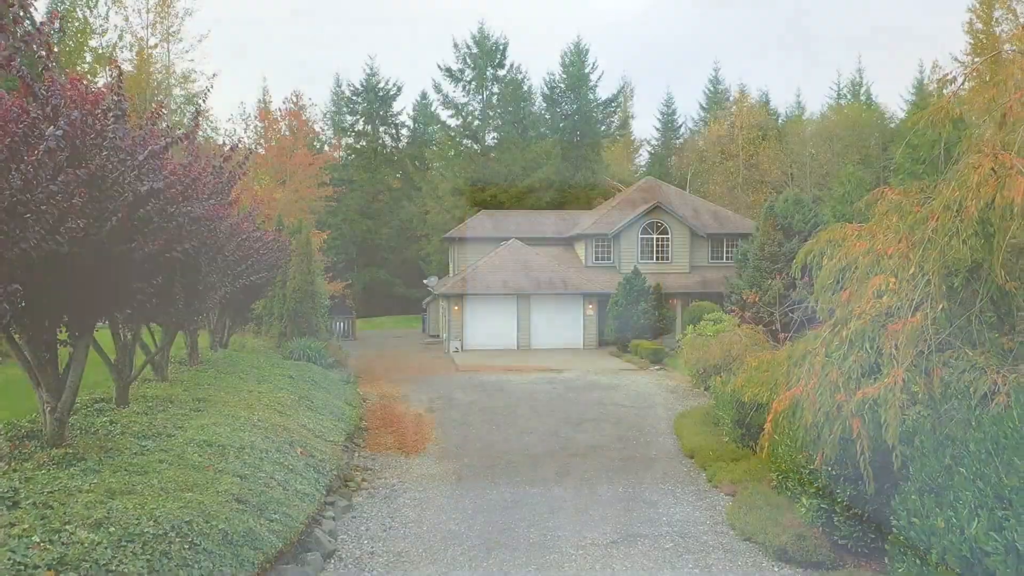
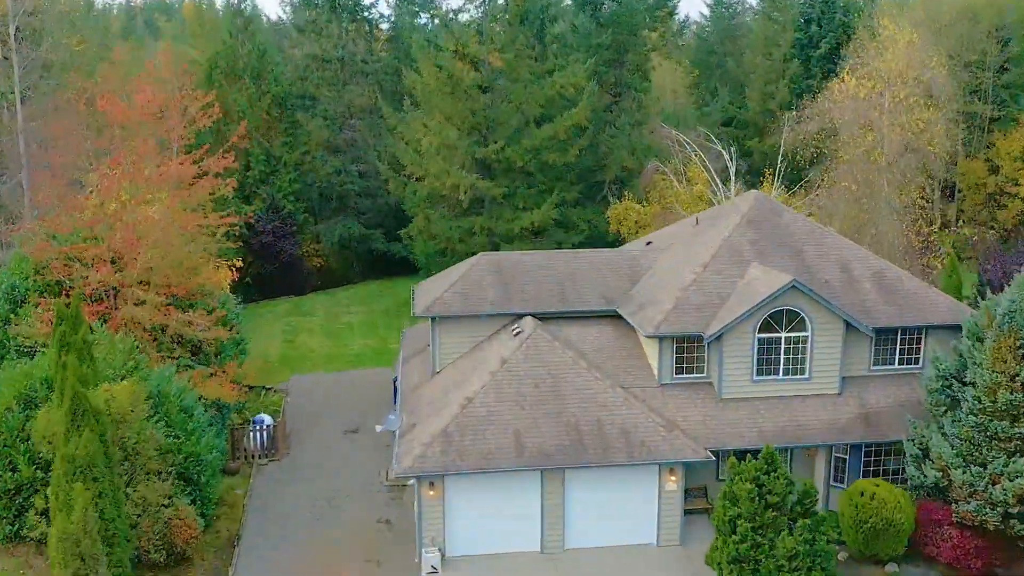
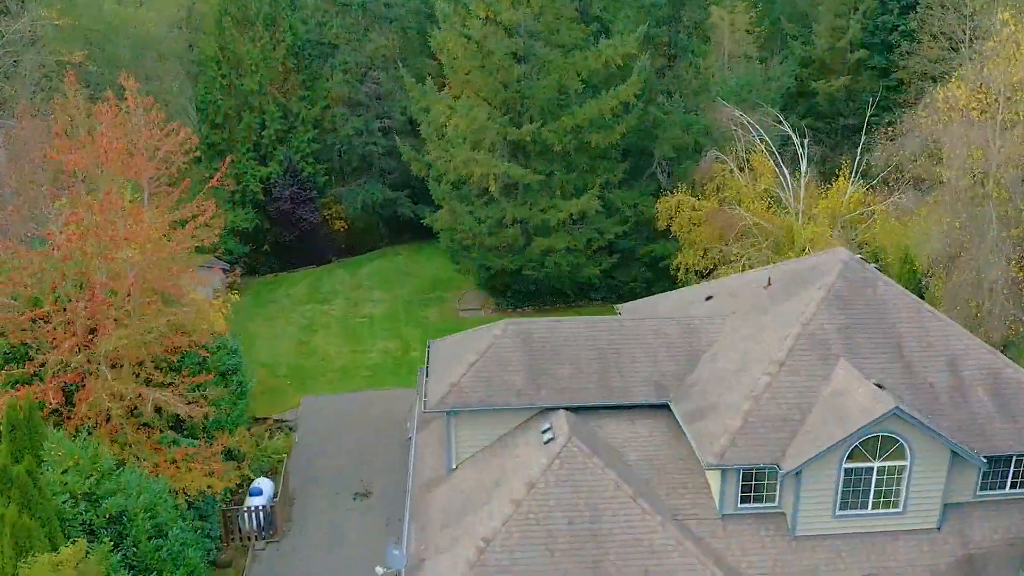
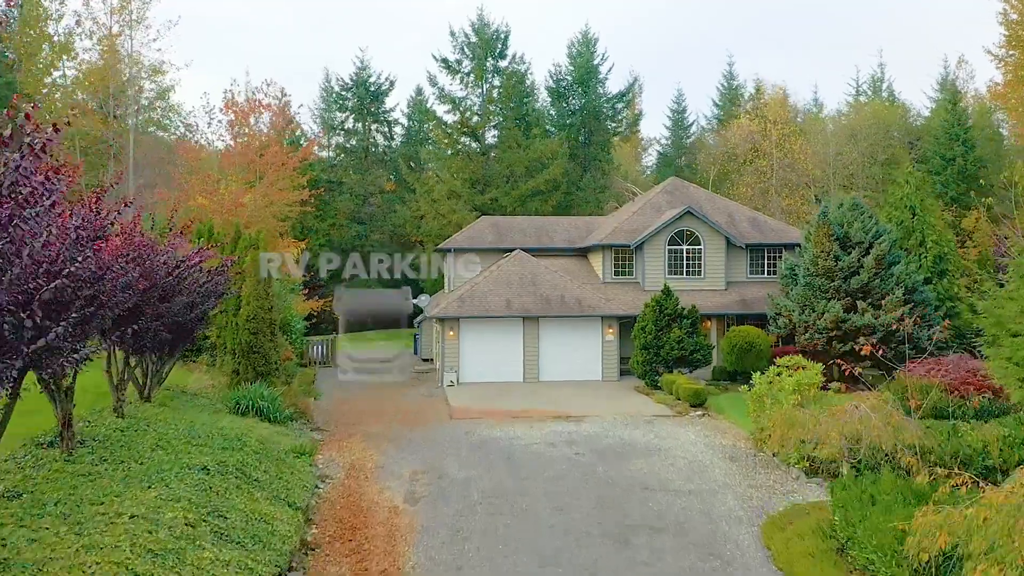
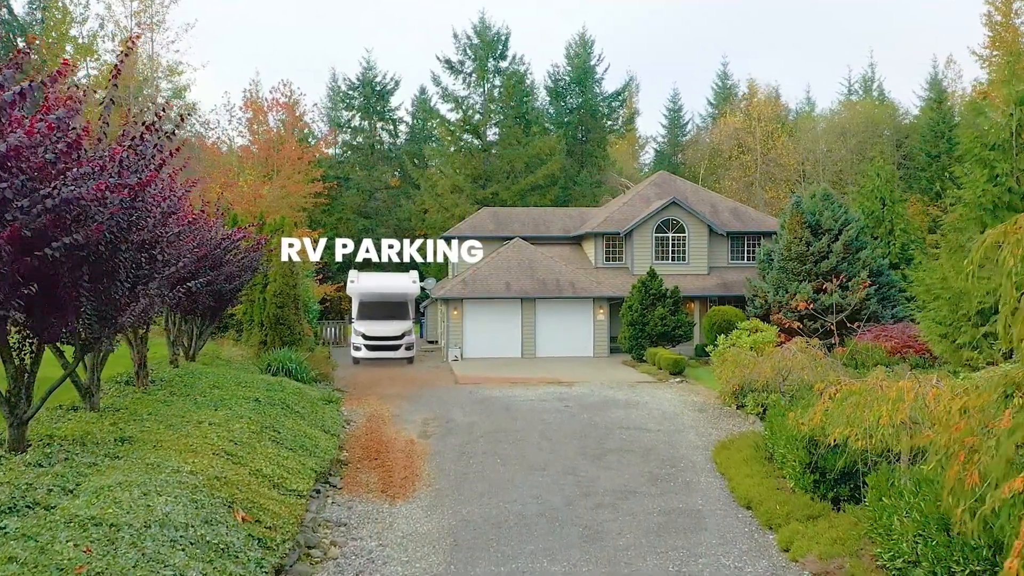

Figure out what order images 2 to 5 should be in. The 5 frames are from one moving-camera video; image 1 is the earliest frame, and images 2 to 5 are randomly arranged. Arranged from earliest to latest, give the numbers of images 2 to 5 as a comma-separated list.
5, 4, 2, 3
